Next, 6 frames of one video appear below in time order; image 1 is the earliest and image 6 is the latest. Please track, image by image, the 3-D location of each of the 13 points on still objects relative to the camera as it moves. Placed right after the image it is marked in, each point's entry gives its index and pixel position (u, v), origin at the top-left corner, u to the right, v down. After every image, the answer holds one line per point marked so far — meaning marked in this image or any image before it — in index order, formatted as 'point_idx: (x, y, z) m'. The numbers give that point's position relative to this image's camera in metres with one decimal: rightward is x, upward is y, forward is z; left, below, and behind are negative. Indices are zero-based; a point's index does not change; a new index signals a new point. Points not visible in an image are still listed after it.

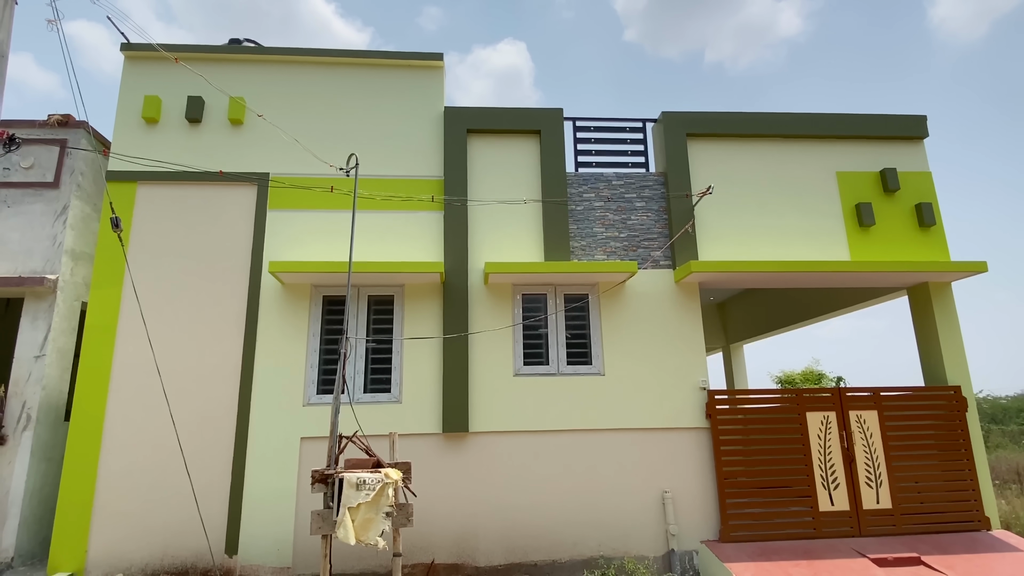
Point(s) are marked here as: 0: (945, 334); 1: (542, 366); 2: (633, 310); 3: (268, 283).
0: (+6.6, -0.7, +9.1) m
1: (+0.4, -1.1, +8.4) m
2: (+1.8, -0.3, +8.7) m
3: (-3.5, +0.1, +8.4) m
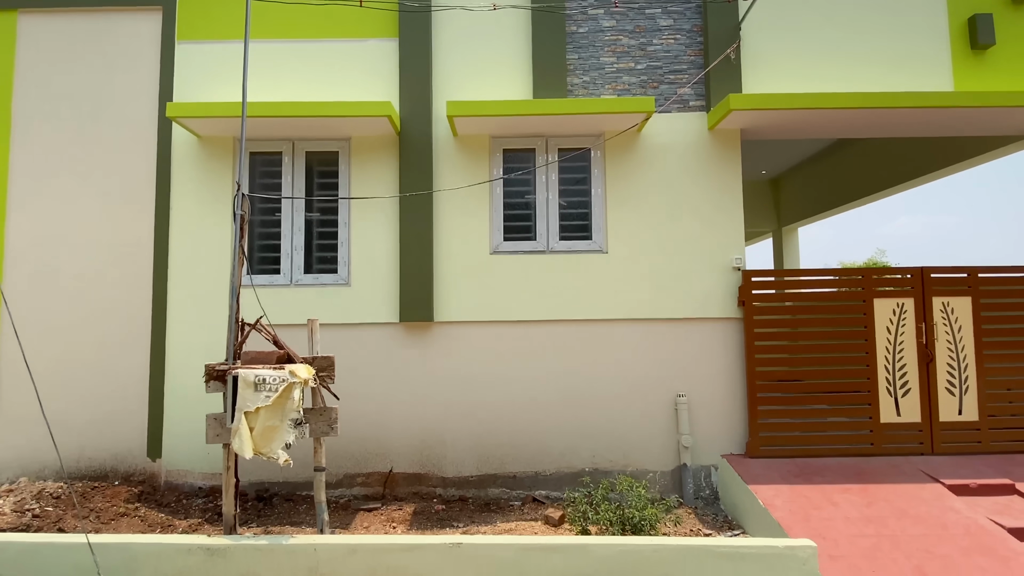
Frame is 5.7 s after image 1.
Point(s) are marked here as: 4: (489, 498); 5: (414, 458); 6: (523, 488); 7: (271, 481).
0: (+6.4, +1.0, +6.7) m
1: (+0.2, +0.5, +6.6) m
2: (+1.5, +1.4, +6.6) m
3: (-3.7, +1.7, +6.7) m
4: (-0.2, -2.2, +6.3) m
5: (-1.1, -1.8, +6.4) m
6: (+0.1, -2.1, +6.3) m
7: (-2.6, -2.1, +6.5) m
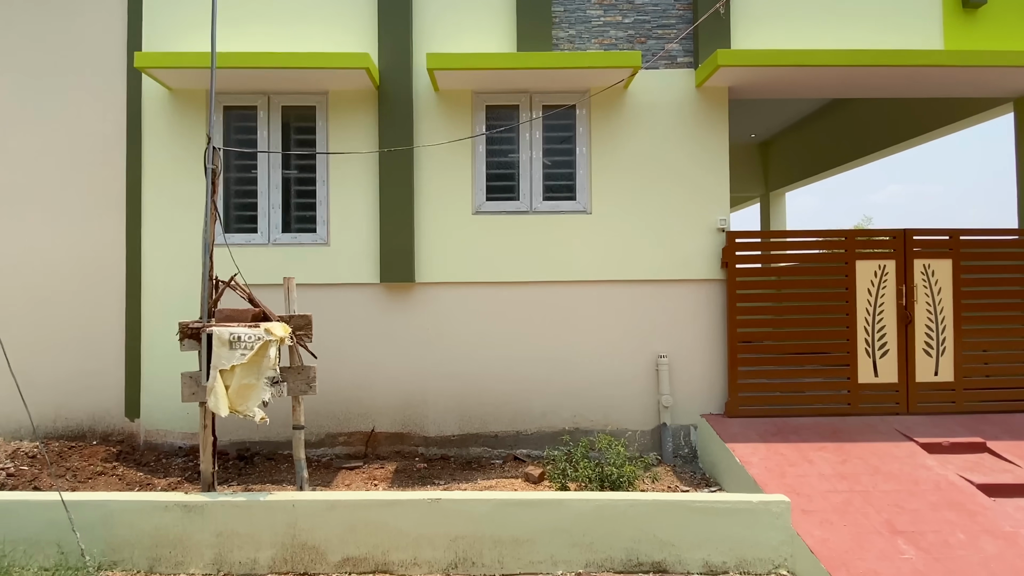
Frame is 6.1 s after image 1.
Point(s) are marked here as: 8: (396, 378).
0: (+6.2, +1.4, +6.7) m
1: (0.0, +0.9, +6.5) m
2: (+1.3, +1.8, +6.5) m
3: (-3.9, +2.2, +6.5) m
4: (-0.4, -1.8, +6.3) m
5: (-1.3, -1.4, +6.4) m
6: (-0.1, -1.7, +6.4) m
7: (-2.8, -1.7, +6.5) m
8: (-1.2, -1.0, +6.4) m
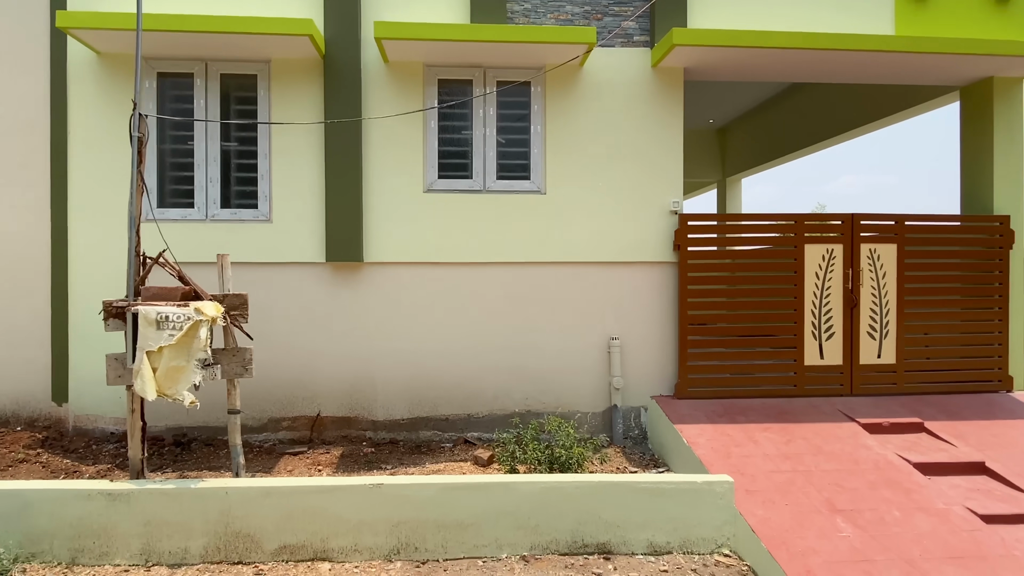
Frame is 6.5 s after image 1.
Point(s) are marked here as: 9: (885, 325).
0: (+5.7, +1.6, +6.8) m
1: (-0.5, +1.1, +6.3) m
2: (+0.8, +2.0, +6.4) m
3: (-4.4, +2.4, +6.0) m
4: (-1.0, -1.6, +6.2) m
5: (-1.8, -1.2, +6.2) m
6: (-0.6, -1.5, +6.3) m
7: (-3.4, -1.4, +6.2) m
8: (-1.8, -0.8, +6.2) m
9: (+4.1, -0.4, +6.6) m
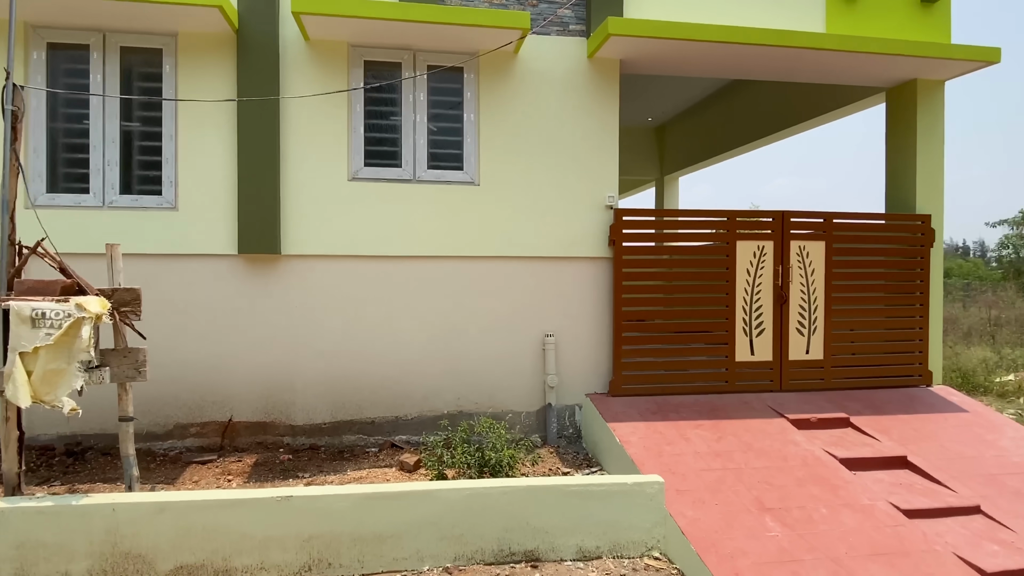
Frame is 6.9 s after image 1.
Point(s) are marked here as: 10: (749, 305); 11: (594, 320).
0: (+4.9, +1.6, +7.1) m
1: (-1.2, +1.2, +6.0) m
2: (+0.1, +2.0, +6.1) m
3: (-5.0, +2.5, +5.4) m
4: (-1.7, -1.6, +5.8) m
5: (-2.5, -1.1, +5.8) m
6: (-1.3, -1.4, +5.9) m
7: (-4.1, -1.4, +5.7) m
8: (-2.4, -0.7, +5.8) m
9: (+3.4, -0.4, +6.6) m
10: (+2.6, -0.2, +6.5) m
11: (+0.9, -0.3, +6.3) m
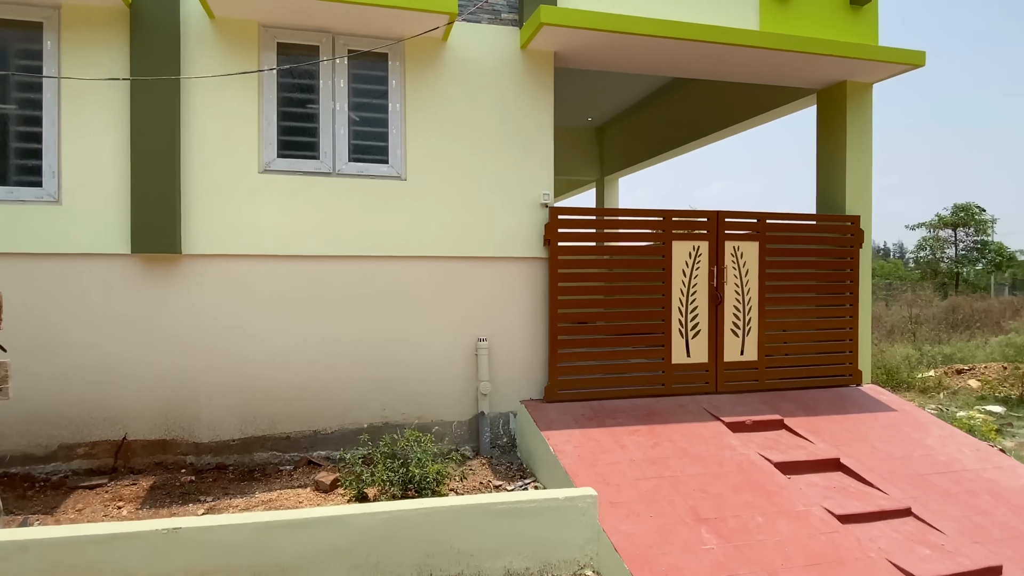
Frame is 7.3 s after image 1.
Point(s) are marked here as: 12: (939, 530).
0: (+4.1, +1.6, +7.1) m
1: (-1.9, +1.2, +5.5) m
2: (-0.6, +2.0, +5.8) m
3: (-5.7, +2.4, +4.6) m
4: (-2.3, -1.6, +5.3) m
5: (-3.1, -1.2, +5.2) m
6: (-2.0, -1.5, +5.5) m
7: (-4.7, -1.4, +5.0) m
8: (-3.1, -0.7, +5.2) m
9: (+2.6, -0.4, +6.6) m
10: (+1.9, -0.2, +6.4) m
11: (+0.2, -0.4, +6.1) m
12: (+3.1, -1.7, +4.3) m
